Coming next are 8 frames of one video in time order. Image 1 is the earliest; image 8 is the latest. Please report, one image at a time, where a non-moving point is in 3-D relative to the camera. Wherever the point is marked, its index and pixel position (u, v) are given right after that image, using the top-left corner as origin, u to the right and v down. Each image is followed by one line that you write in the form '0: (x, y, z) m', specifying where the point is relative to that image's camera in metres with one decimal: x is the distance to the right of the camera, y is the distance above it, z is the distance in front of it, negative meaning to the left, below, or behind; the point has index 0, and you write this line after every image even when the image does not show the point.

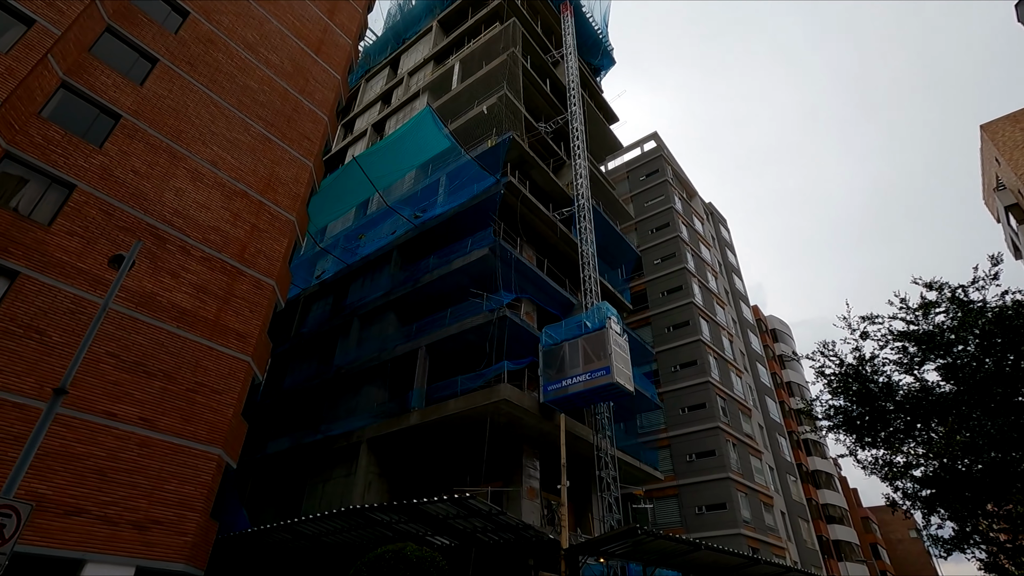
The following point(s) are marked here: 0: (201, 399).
0: (-8.4, -3.0, +14.2) m
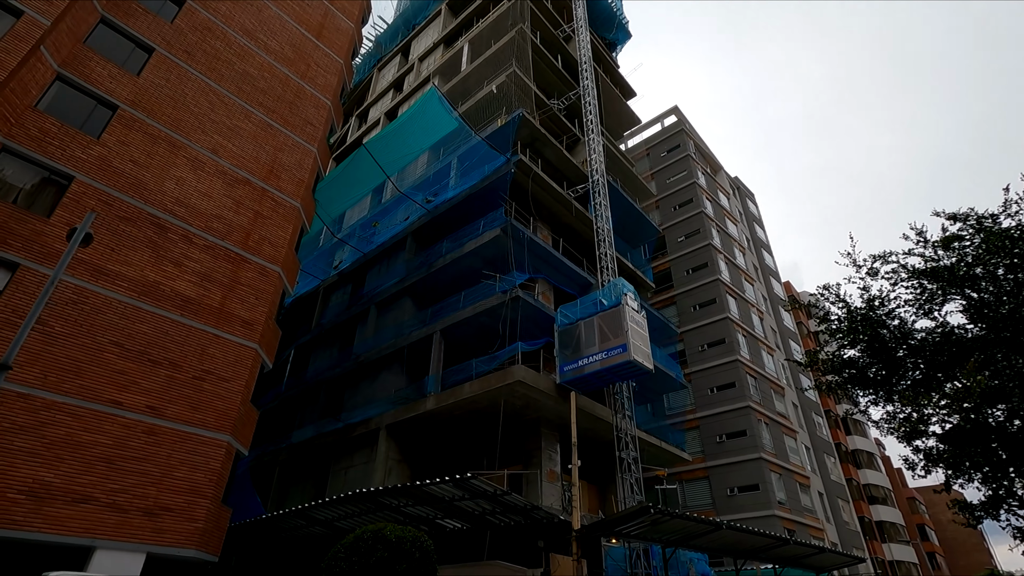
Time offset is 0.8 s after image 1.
0: (-8.2, -2.6, +14.2) m
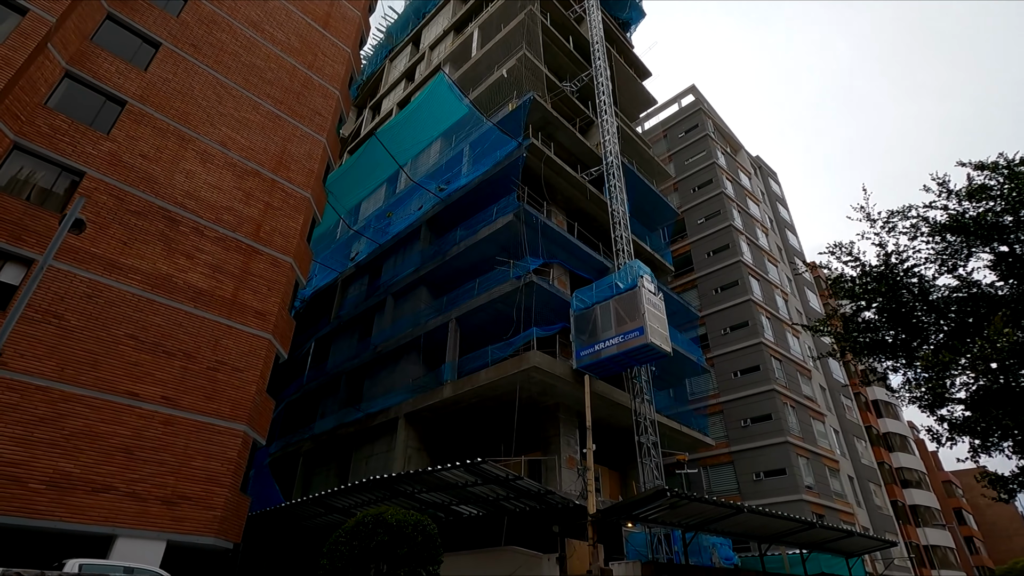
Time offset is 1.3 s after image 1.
0: (-7.8, -2.4, +14.3) m
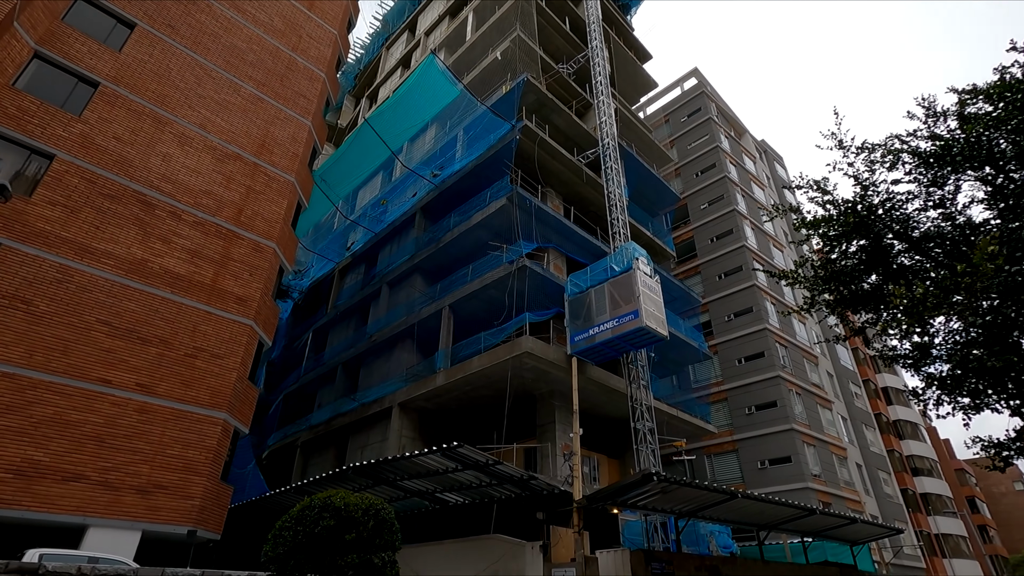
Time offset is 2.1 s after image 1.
0: (-8.2, -2.0, +13.9) m
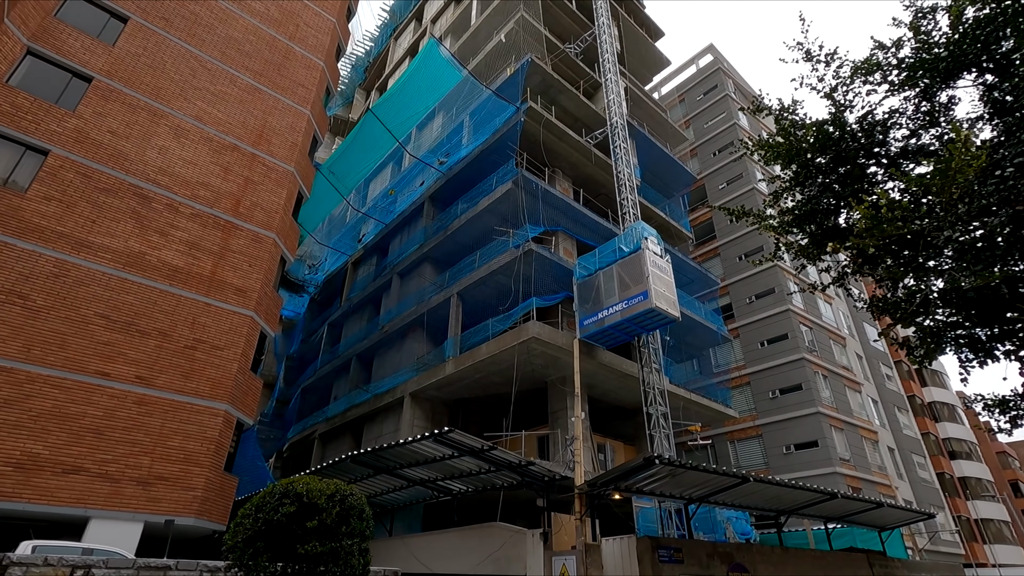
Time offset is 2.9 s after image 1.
0: (-8.2, -1.8, +13.9) m
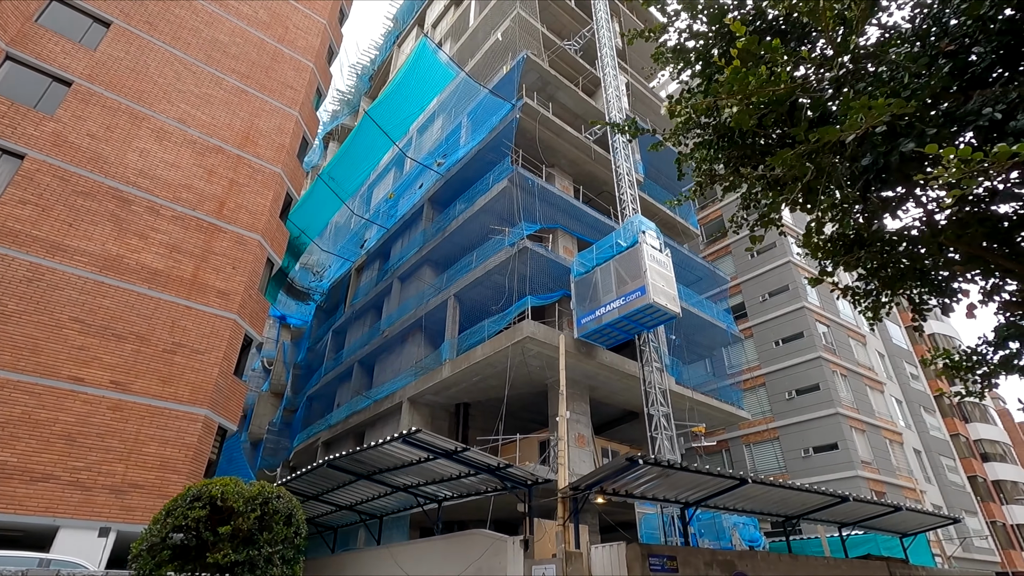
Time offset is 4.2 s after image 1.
0: (-8.5, -1.8, +13.6) m
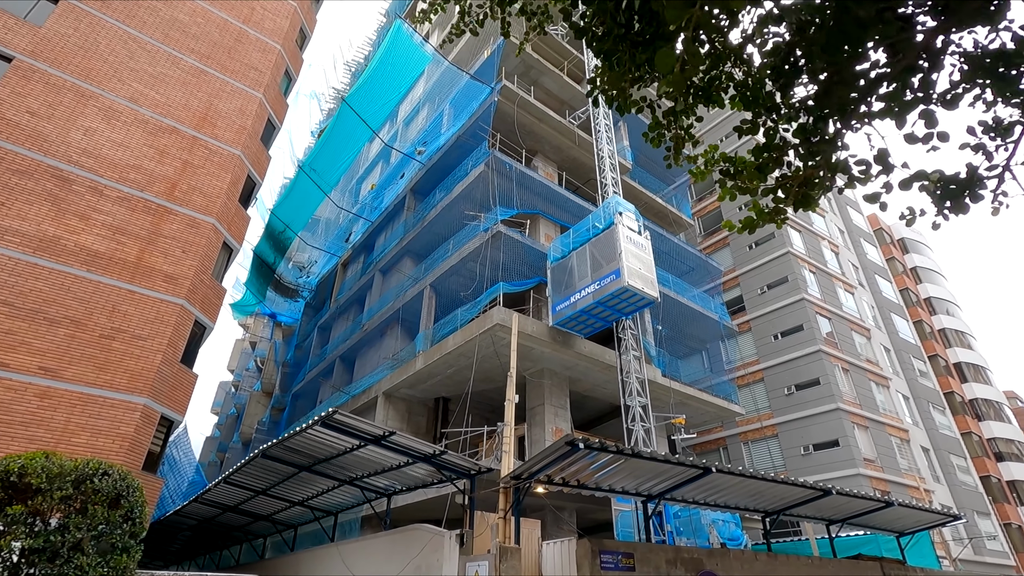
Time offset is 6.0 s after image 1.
0: (-9.5, -1.4, +12.8) m
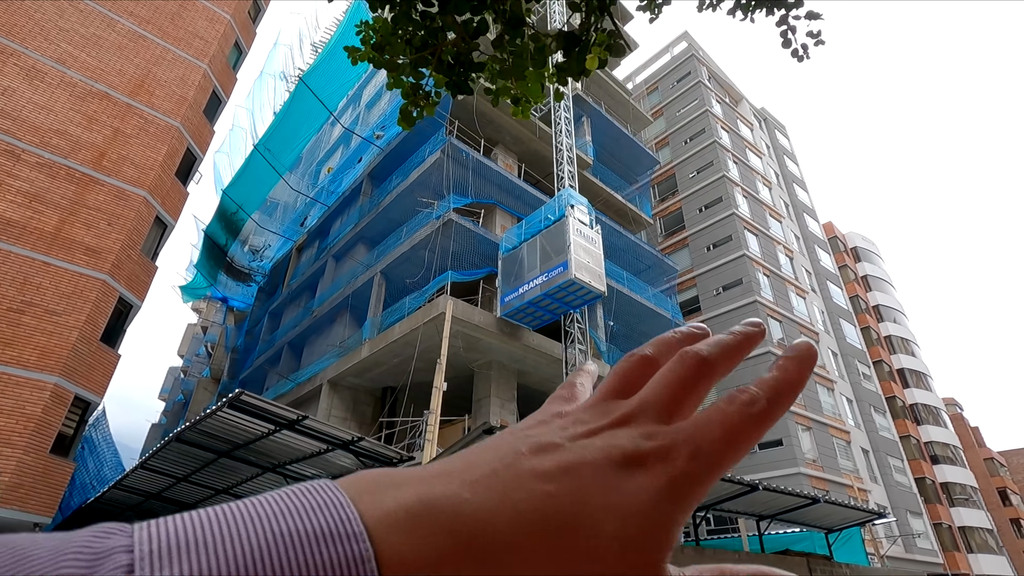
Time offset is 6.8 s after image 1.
0: (-11.0, -0.7, +12.0) m
